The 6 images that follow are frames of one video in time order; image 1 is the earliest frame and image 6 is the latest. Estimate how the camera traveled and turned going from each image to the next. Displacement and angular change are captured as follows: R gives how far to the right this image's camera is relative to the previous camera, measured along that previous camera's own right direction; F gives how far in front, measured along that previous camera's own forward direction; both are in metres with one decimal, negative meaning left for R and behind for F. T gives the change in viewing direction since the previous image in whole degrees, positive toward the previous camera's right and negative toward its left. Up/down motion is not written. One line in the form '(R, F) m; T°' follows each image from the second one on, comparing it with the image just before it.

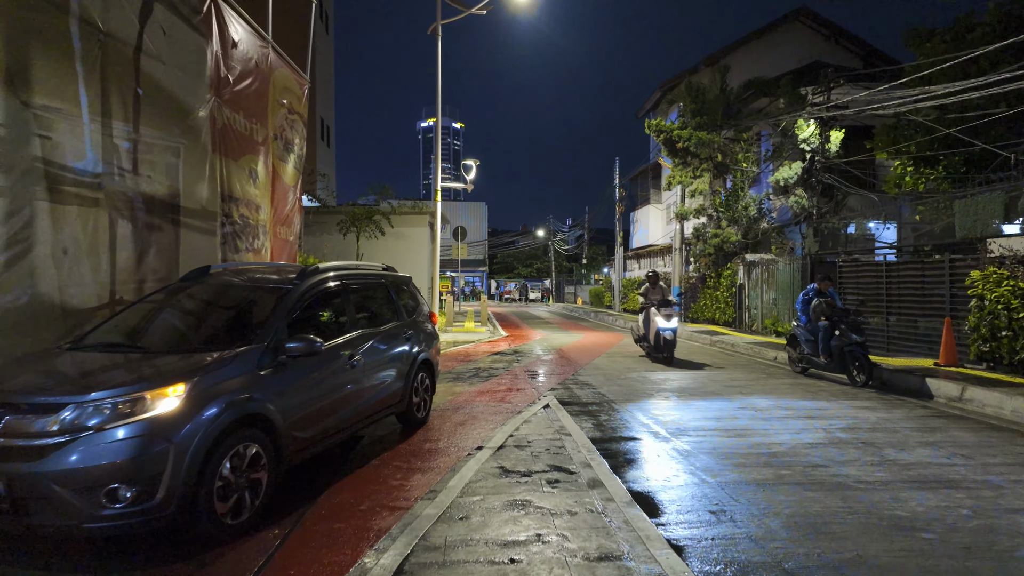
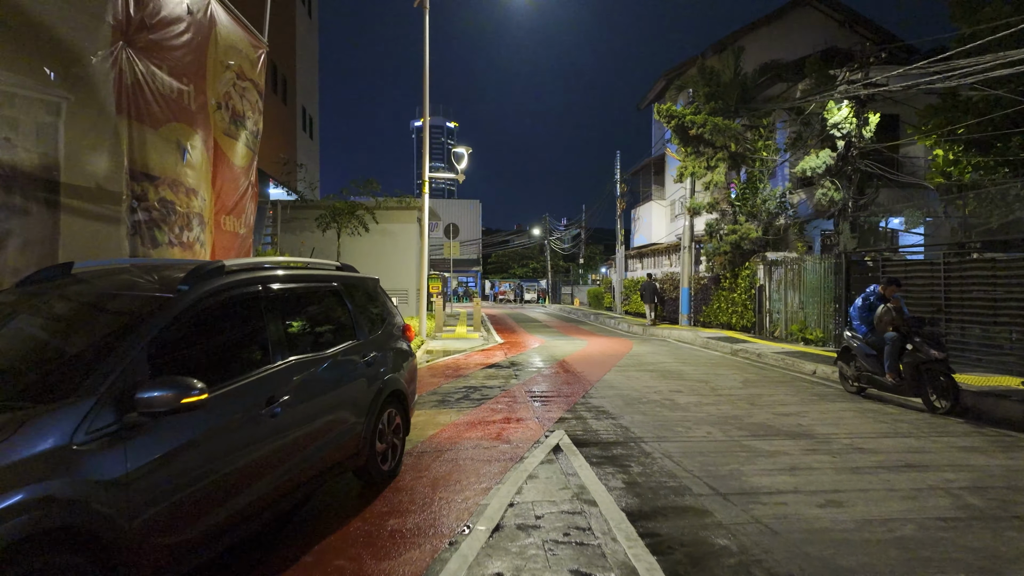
(-0.1, +1.9) m; +1°
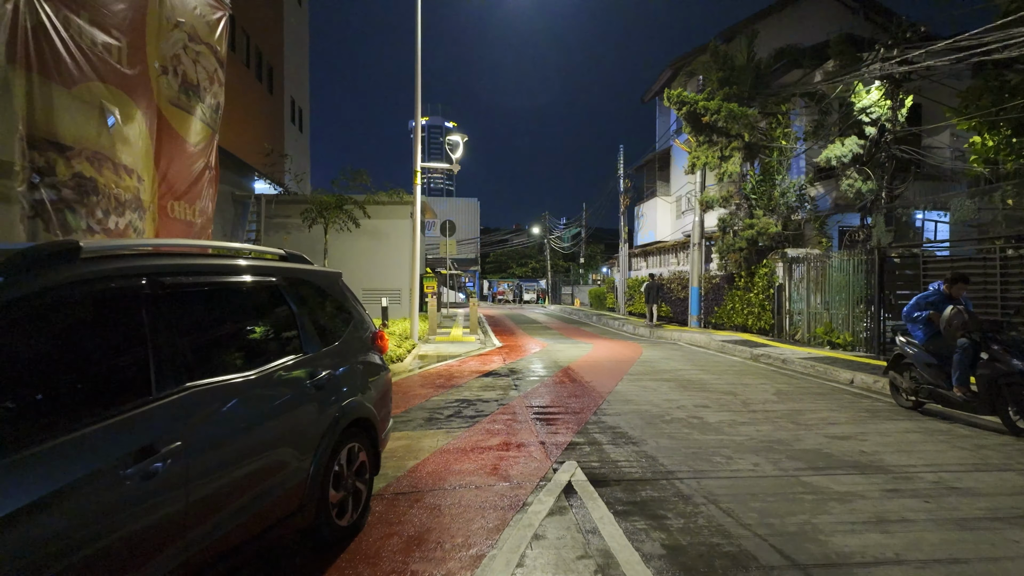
(0.0, +1.3) m; 0°
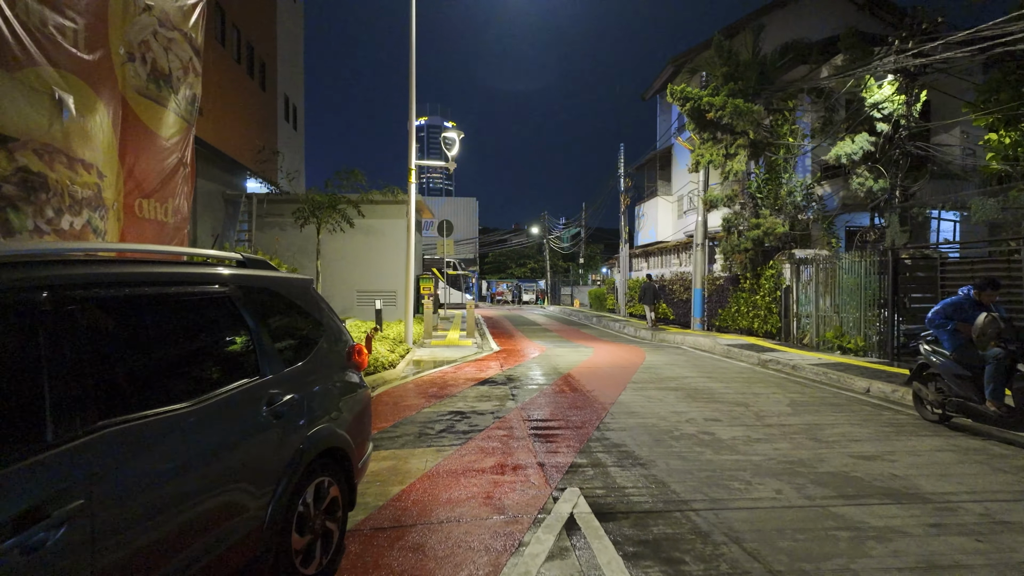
(0.0, +0.6) m; 0°
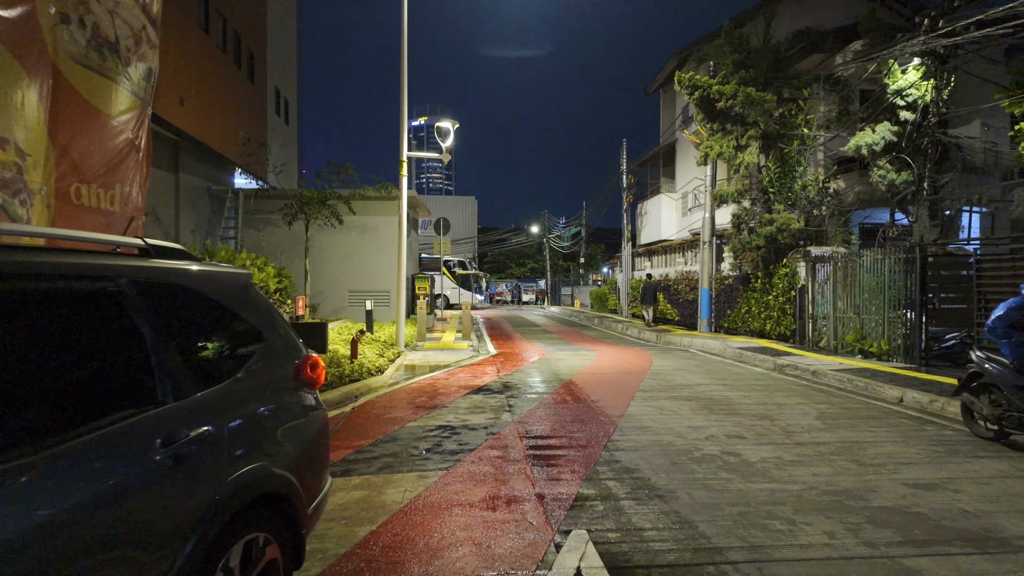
(+0.1, +0.9) m; 0°
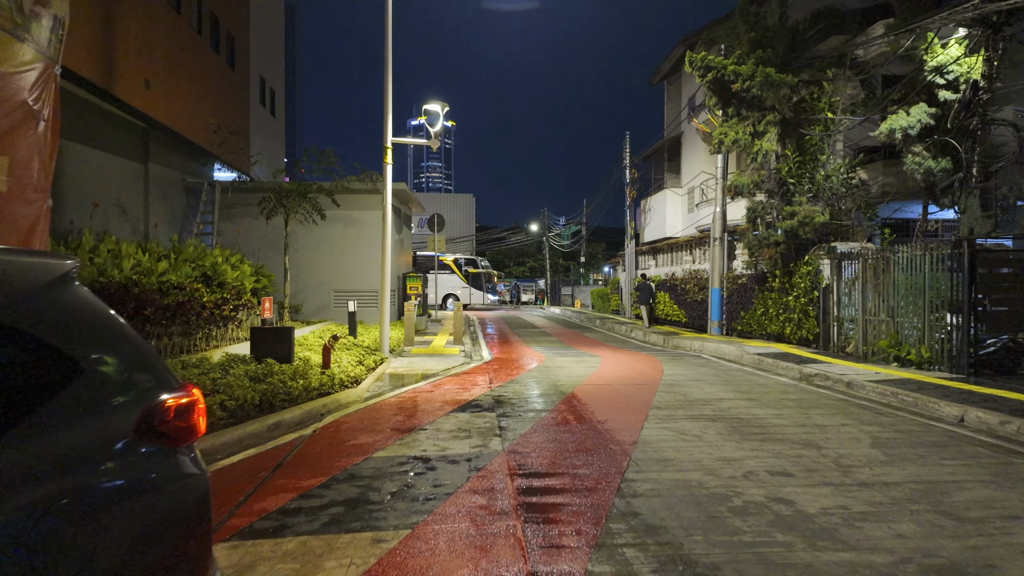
(+0.1, +1.3) m; 0°
